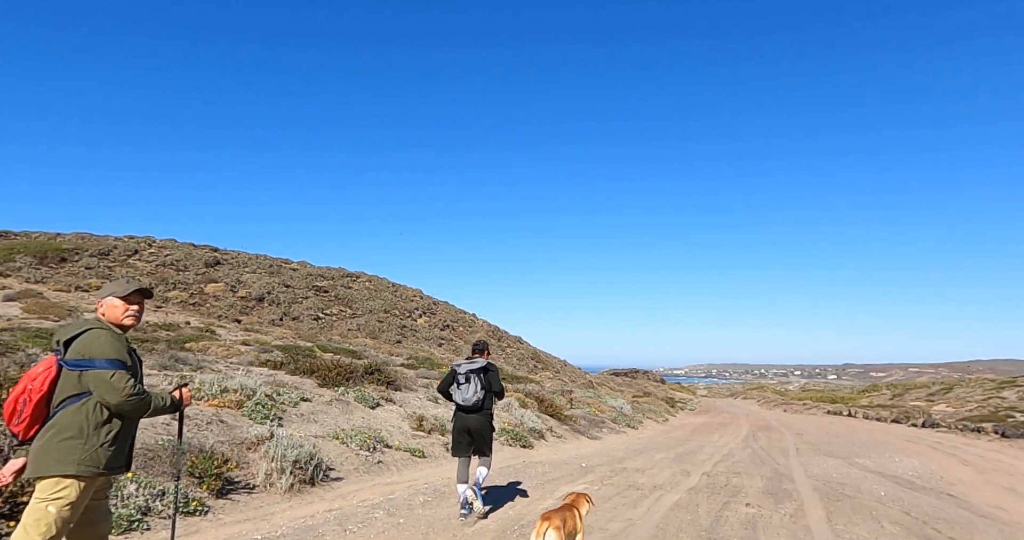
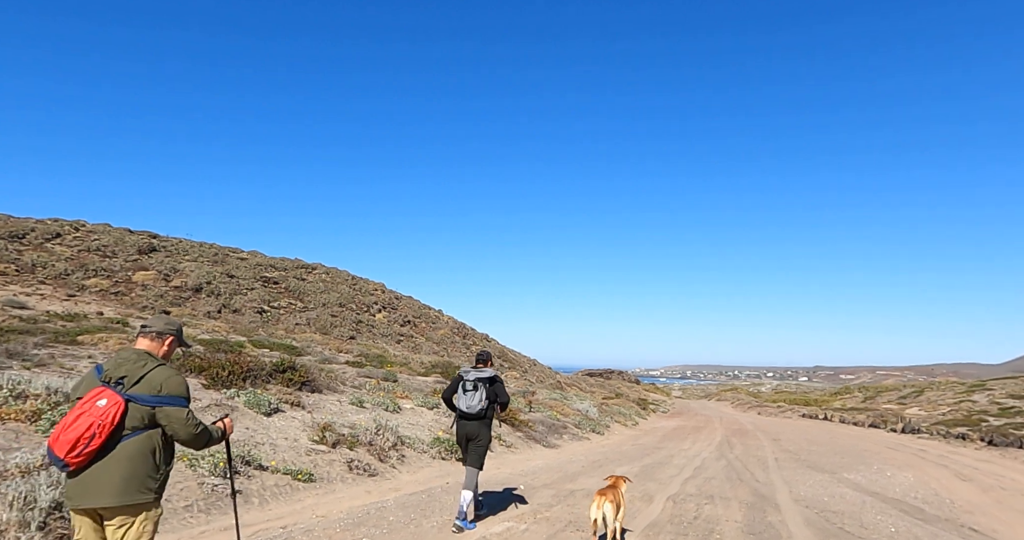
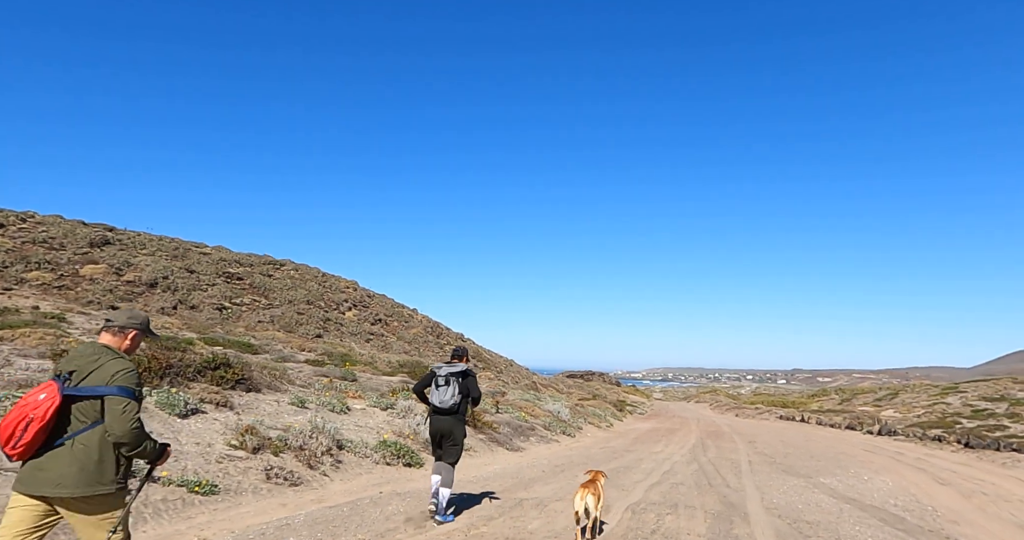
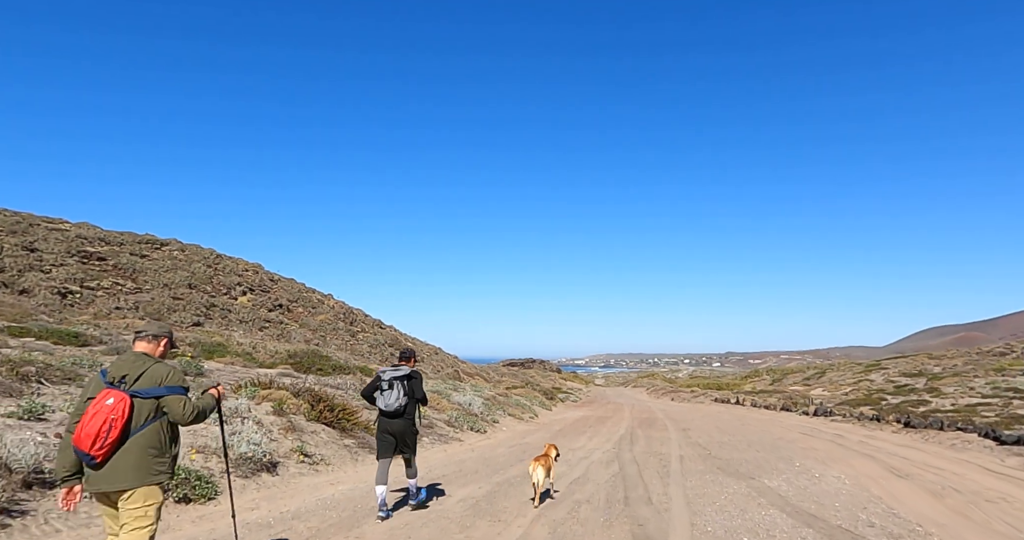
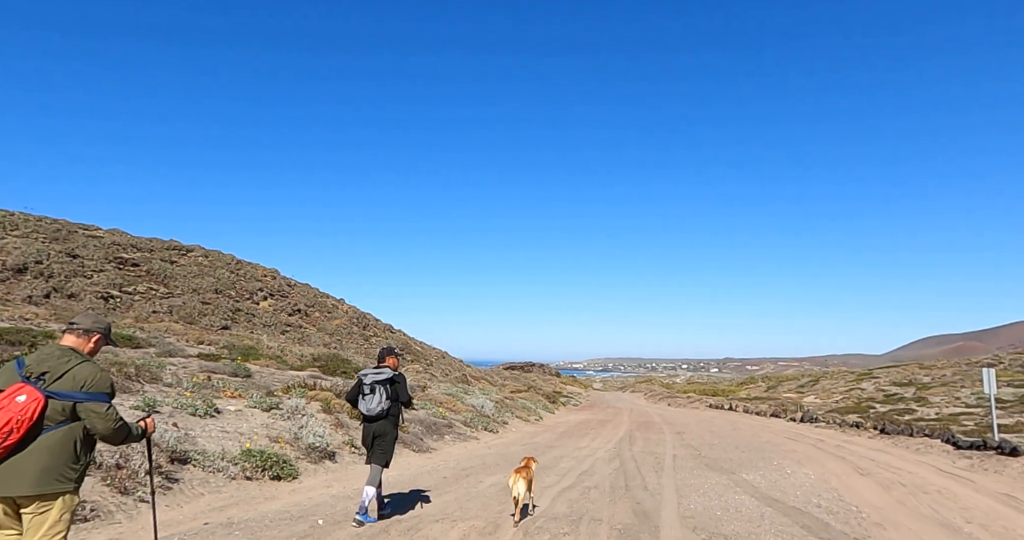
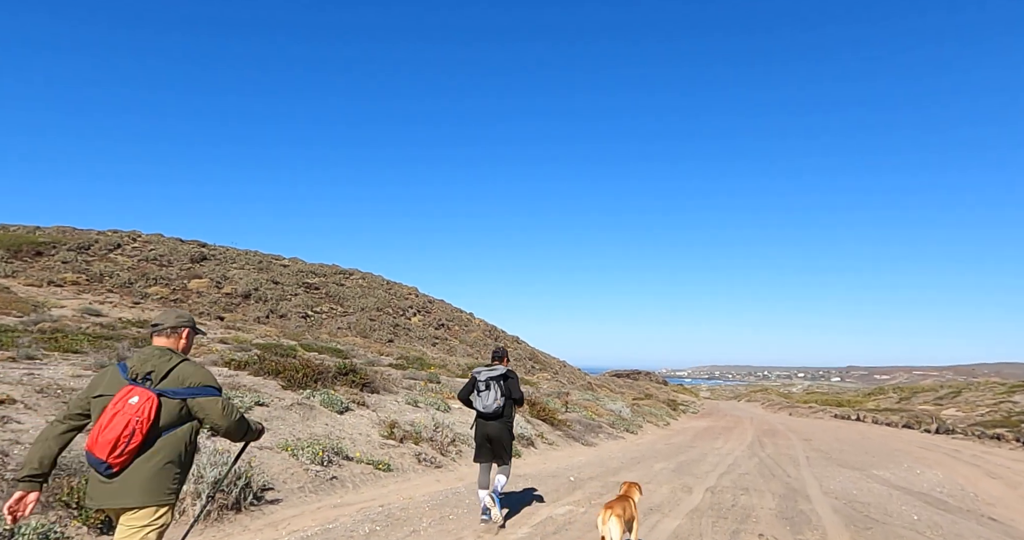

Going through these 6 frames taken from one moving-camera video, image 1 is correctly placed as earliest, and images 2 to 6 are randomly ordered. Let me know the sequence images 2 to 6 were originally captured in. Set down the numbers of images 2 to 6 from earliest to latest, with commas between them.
6, 2, 3, 5, 4
